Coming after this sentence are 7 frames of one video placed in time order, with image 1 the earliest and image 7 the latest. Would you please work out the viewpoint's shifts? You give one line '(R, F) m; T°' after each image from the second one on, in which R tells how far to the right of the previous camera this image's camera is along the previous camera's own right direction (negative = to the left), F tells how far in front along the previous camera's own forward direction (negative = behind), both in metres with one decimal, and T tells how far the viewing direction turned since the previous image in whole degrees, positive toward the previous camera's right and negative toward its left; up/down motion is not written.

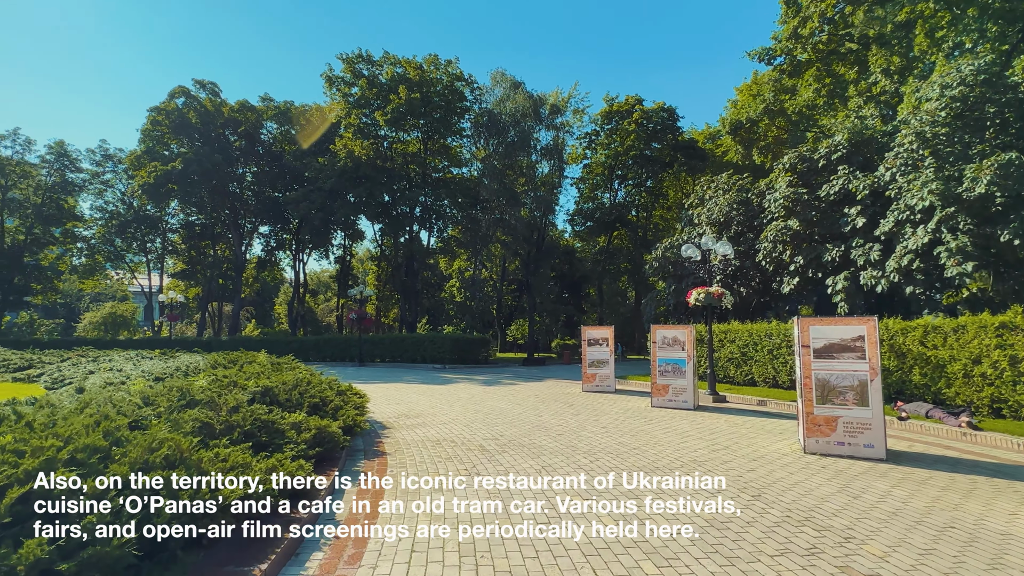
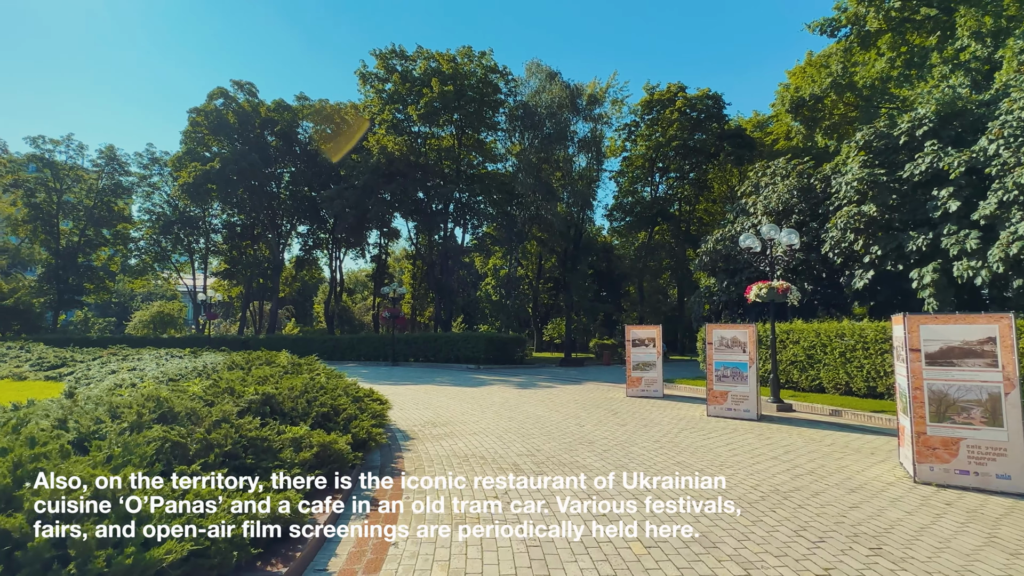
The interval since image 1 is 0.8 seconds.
(0.0, +1.4) m; -4°
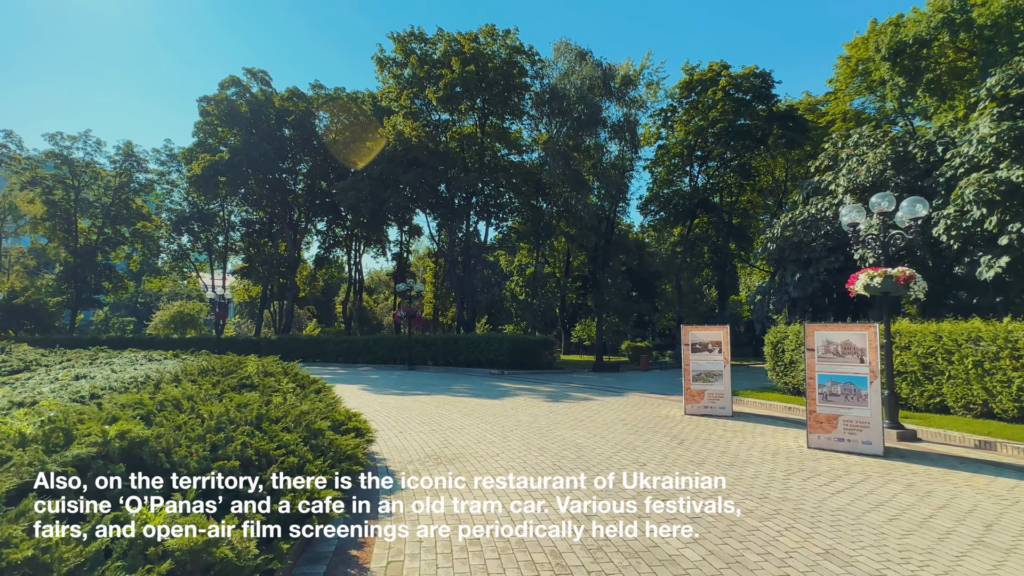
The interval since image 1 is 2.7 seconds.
(-0.1, +3.2) m; -3°
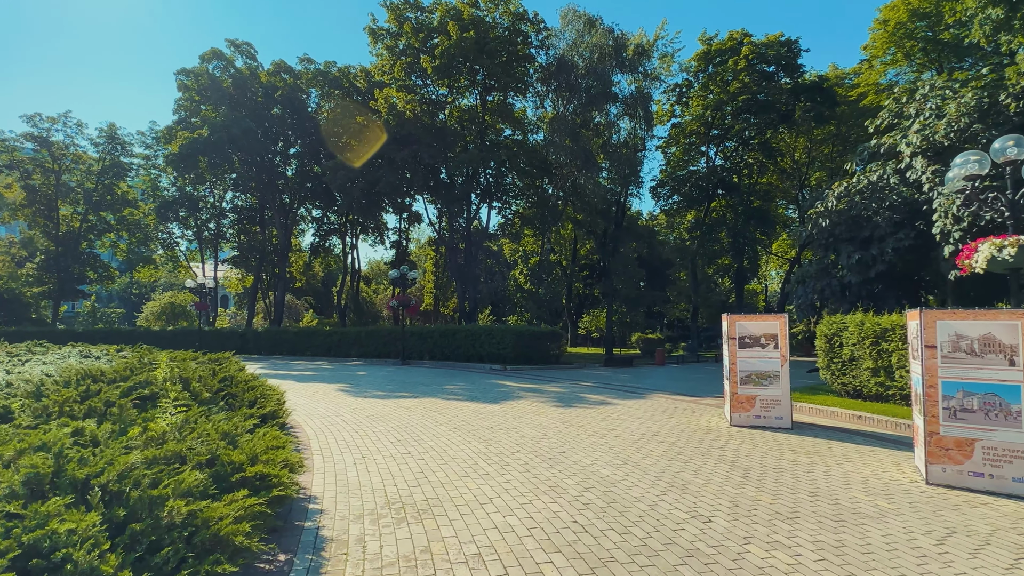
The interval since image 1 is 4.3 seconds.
(+0.1, +2.9) m; -1°
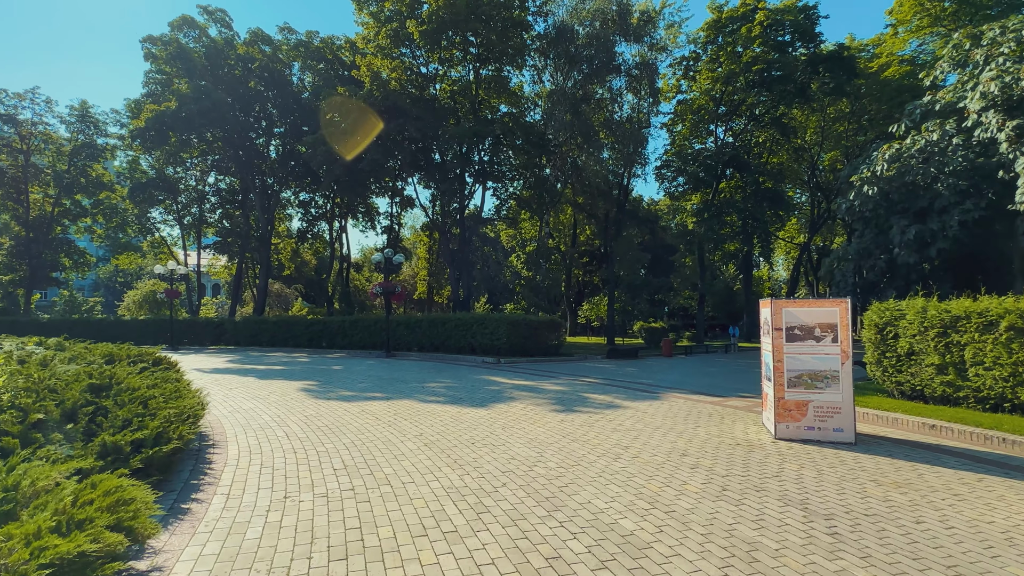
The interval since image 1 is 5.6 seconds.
(+0.2, +2.4) m; 0°
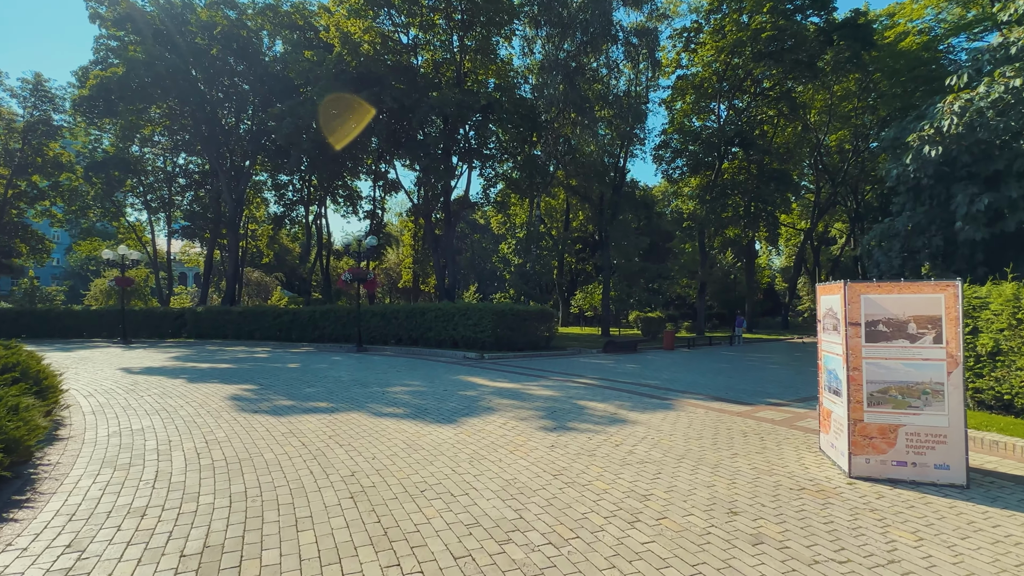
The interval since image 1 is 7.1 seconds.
(+0.3, +2.7) m; +1°
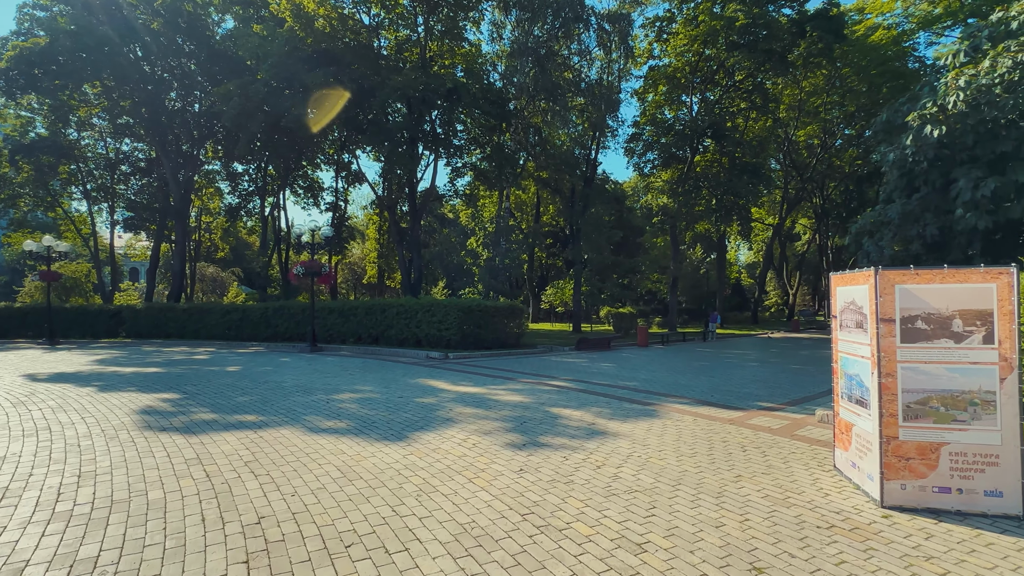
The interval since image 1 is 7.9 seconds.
(+0.1, +1.4) m; +3°
